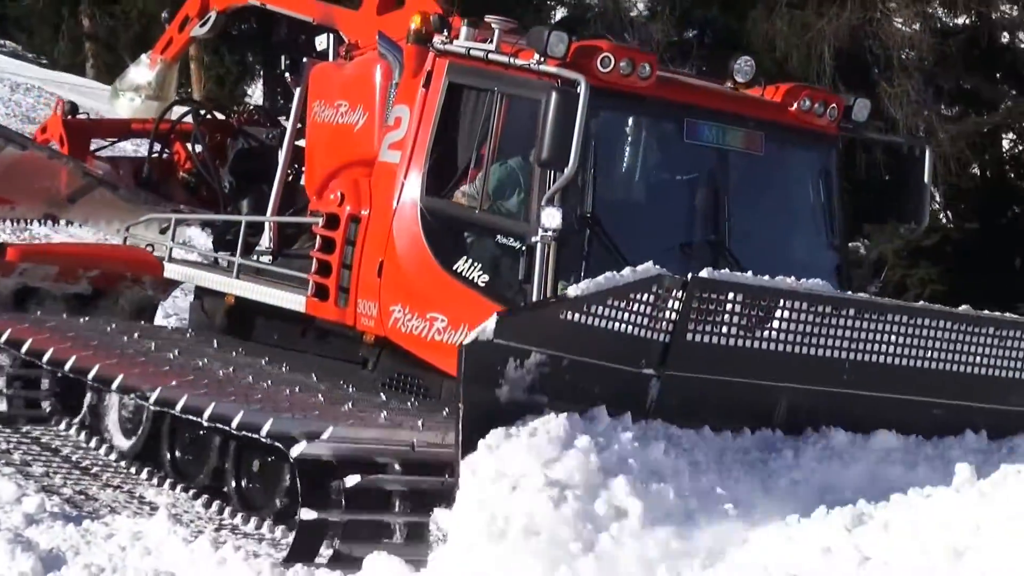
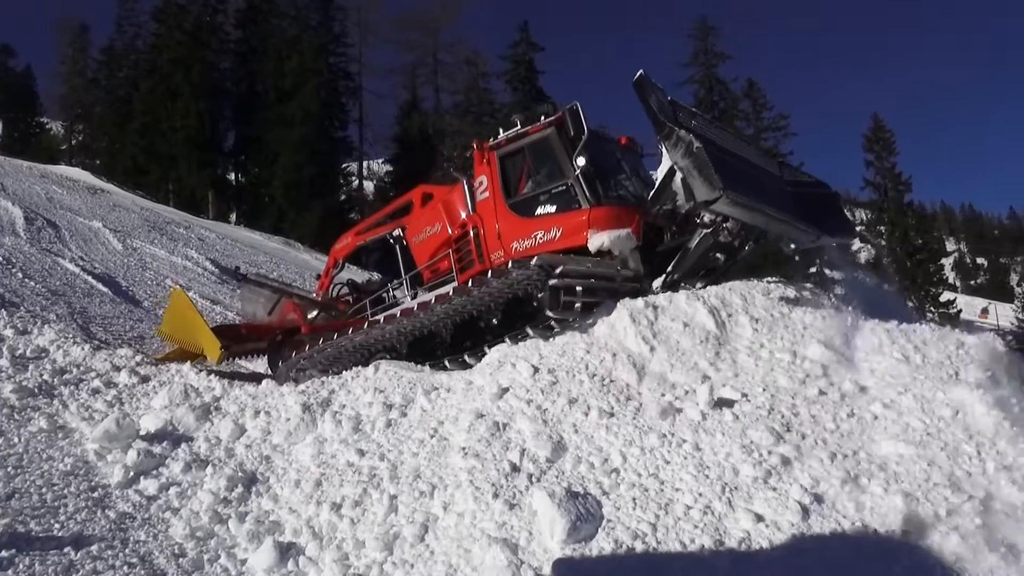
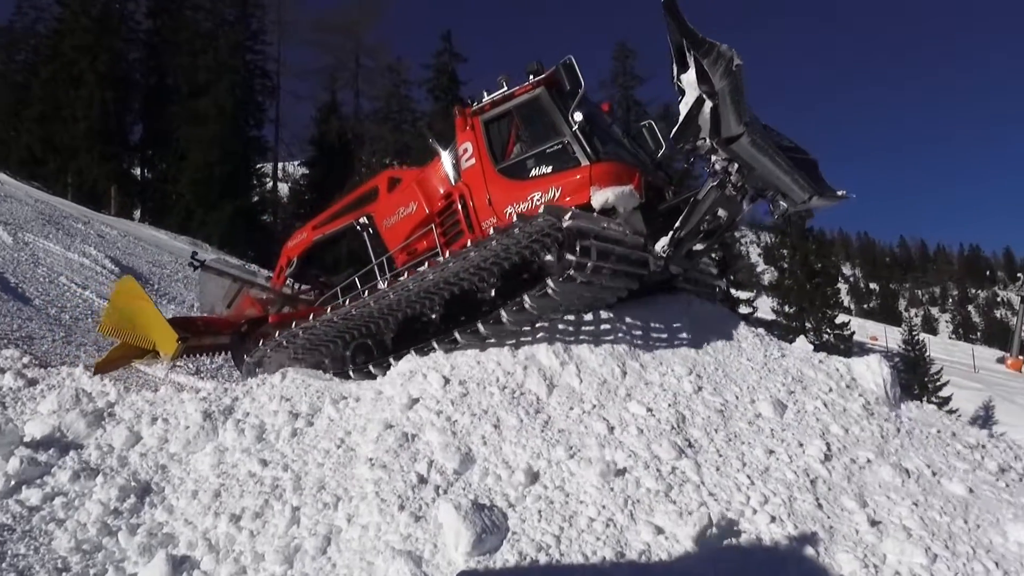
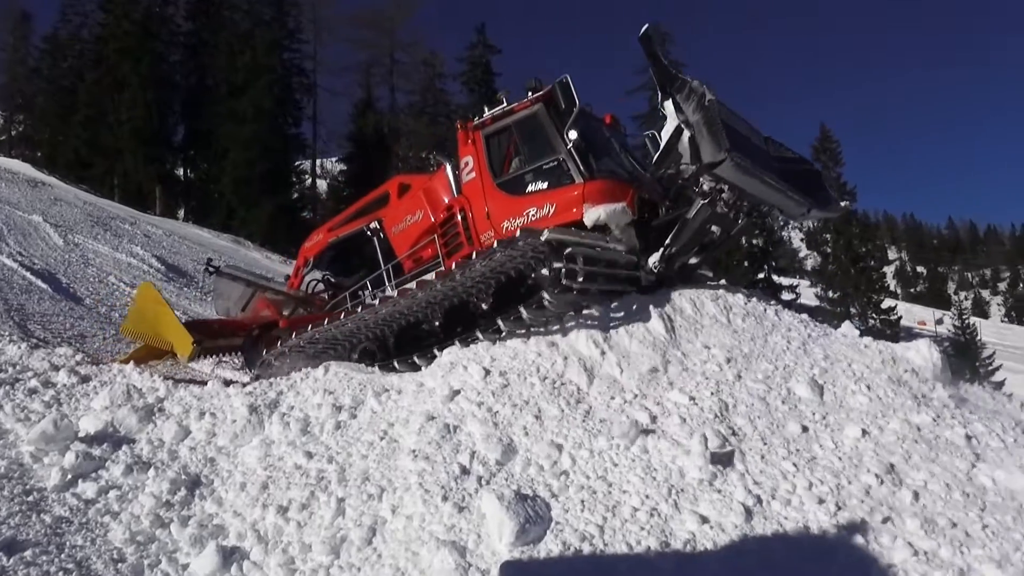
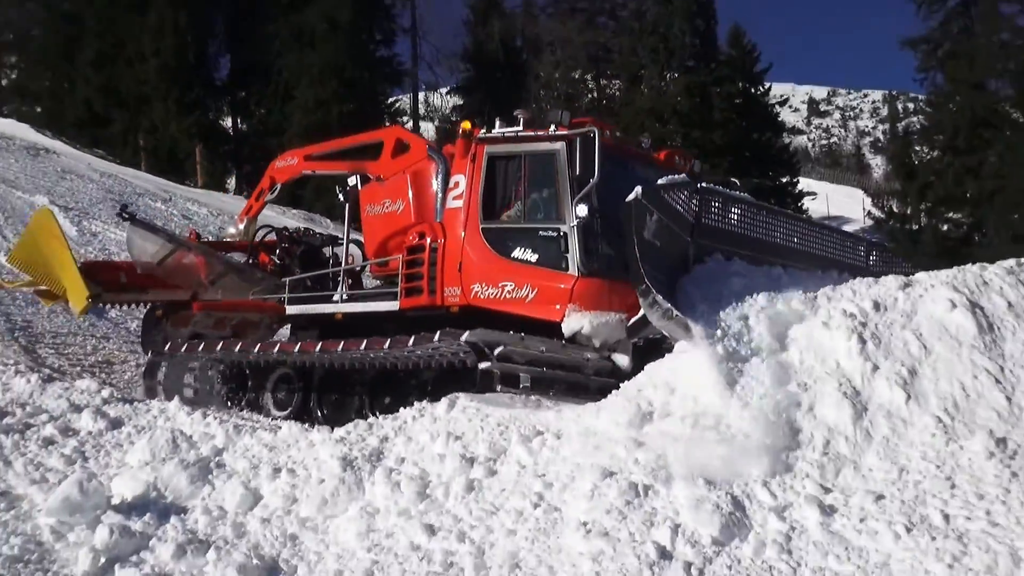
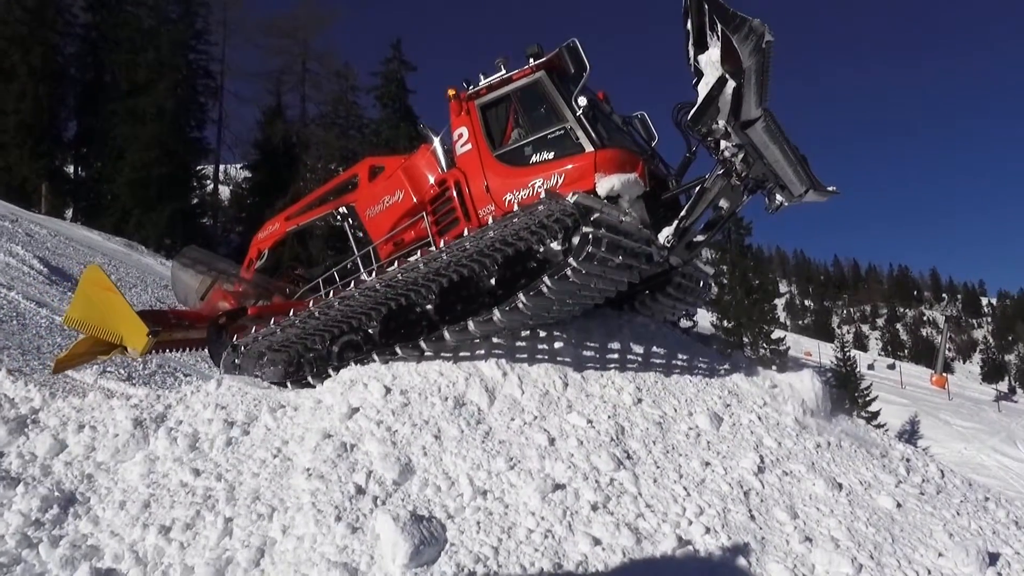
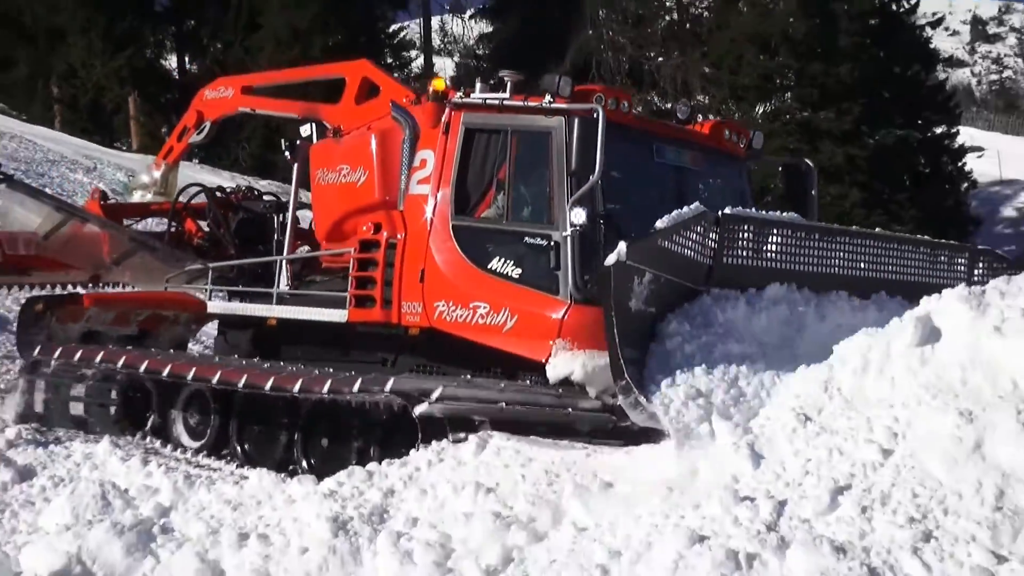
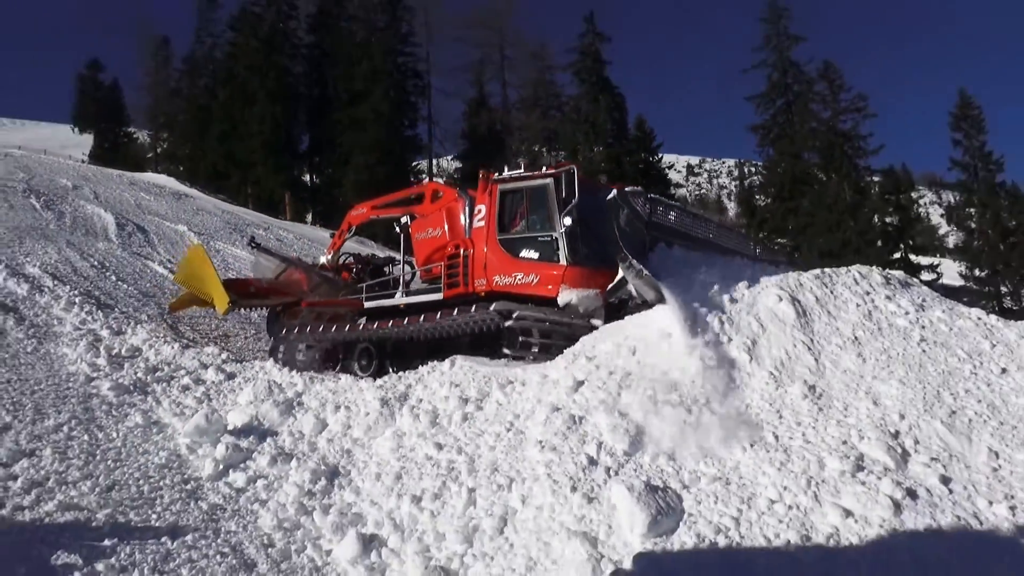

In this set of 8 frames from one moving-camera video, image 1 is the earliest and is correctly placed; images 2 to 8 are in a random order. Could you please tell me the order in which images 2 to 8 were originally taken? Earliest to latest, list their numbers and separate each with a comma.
7, 5, 8, 2, 4, 3, 6
